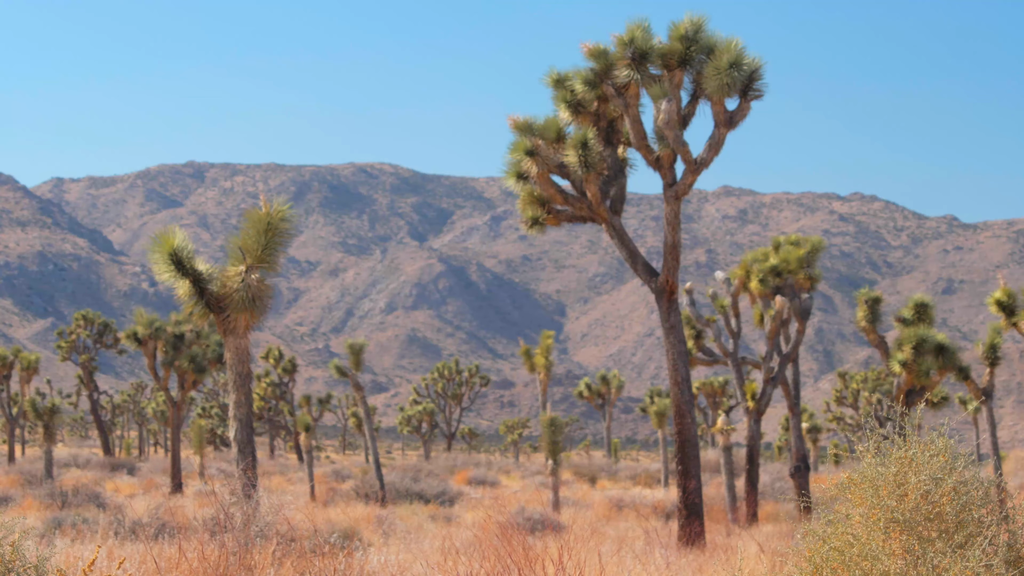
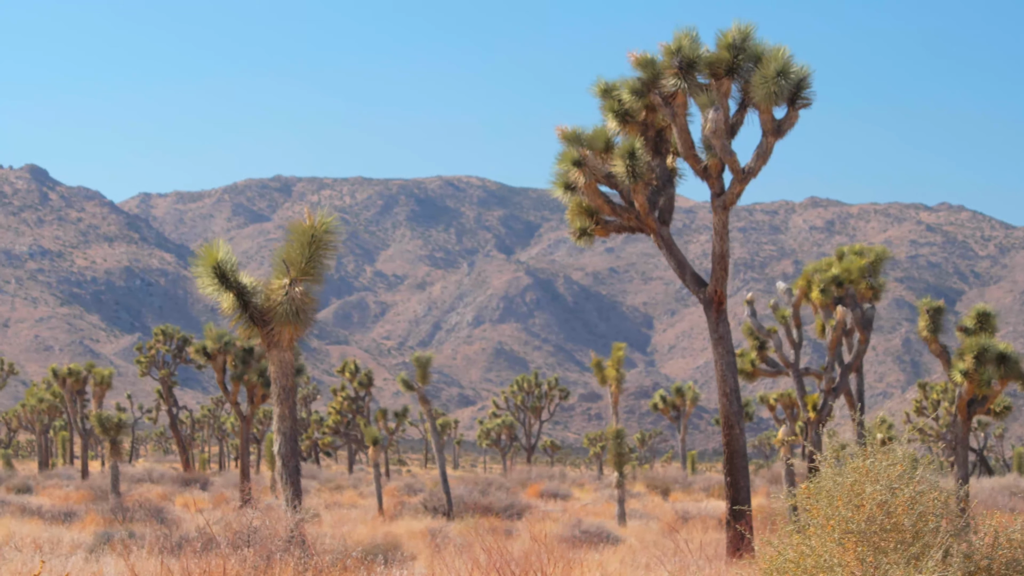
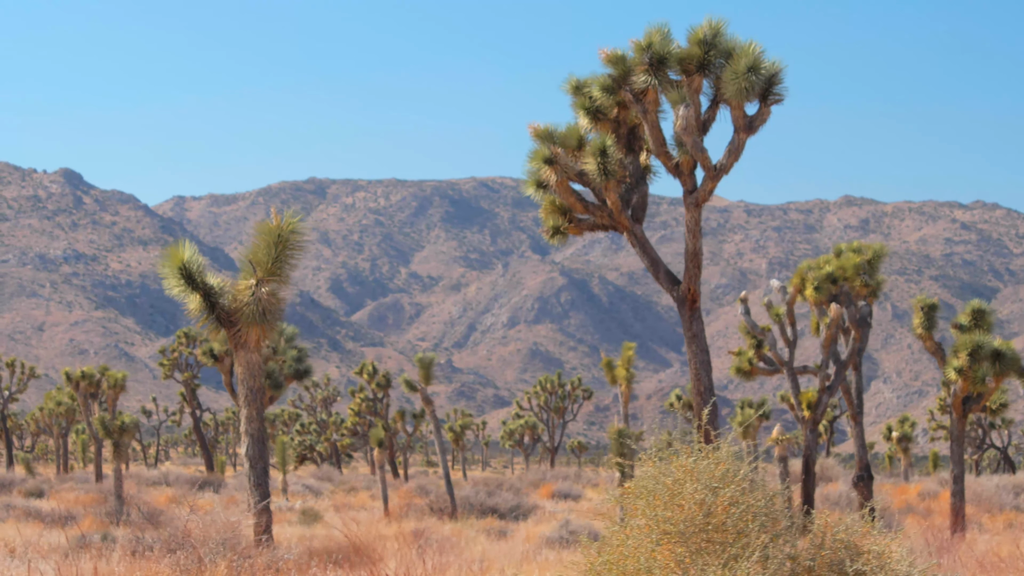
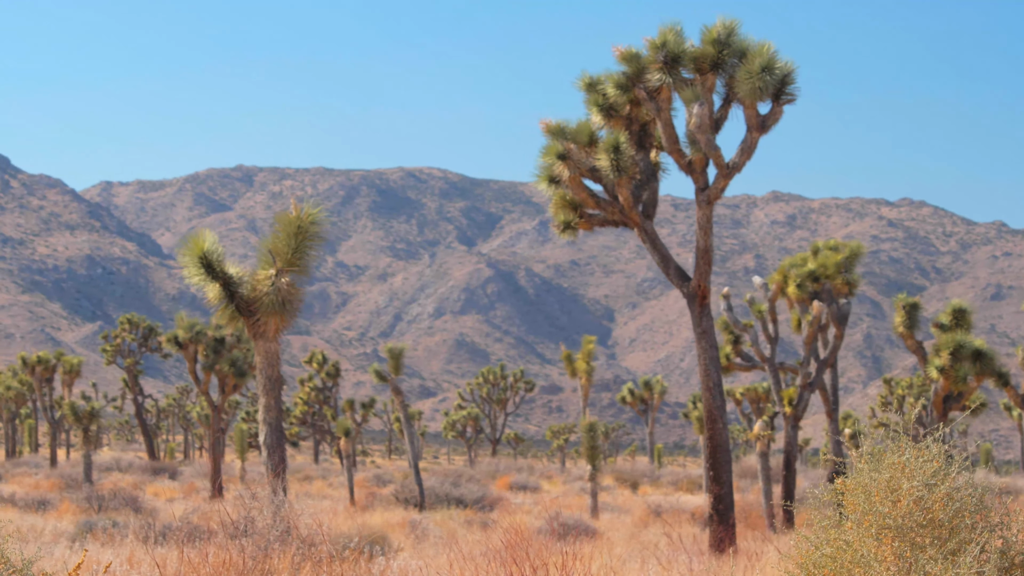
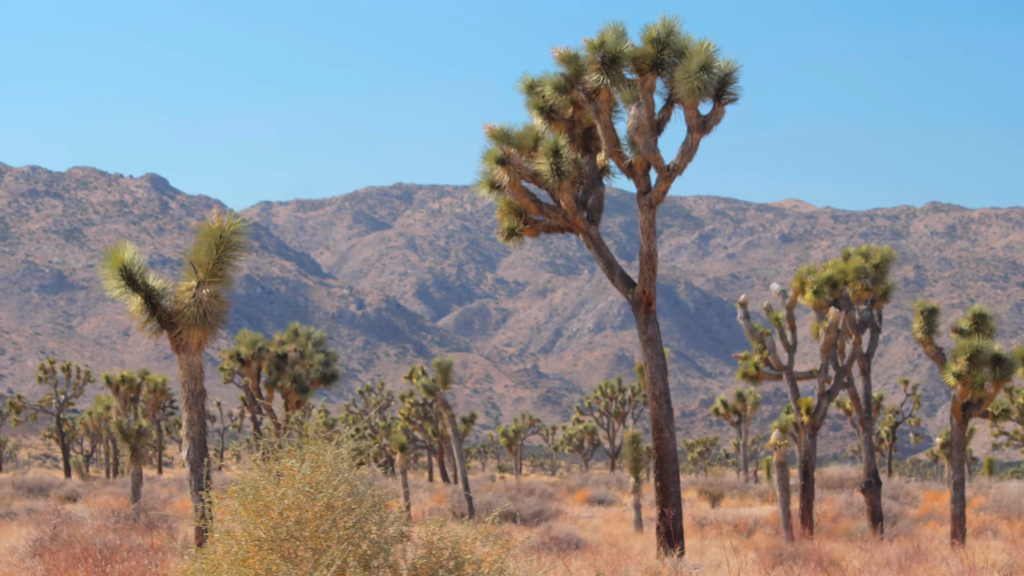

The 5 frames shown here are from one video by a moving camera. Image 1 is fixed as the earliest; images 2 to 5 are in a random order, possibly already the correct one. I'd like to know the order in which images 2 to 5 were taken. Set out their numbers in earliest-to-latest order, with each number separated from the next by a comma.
4, 2, 3, 5
